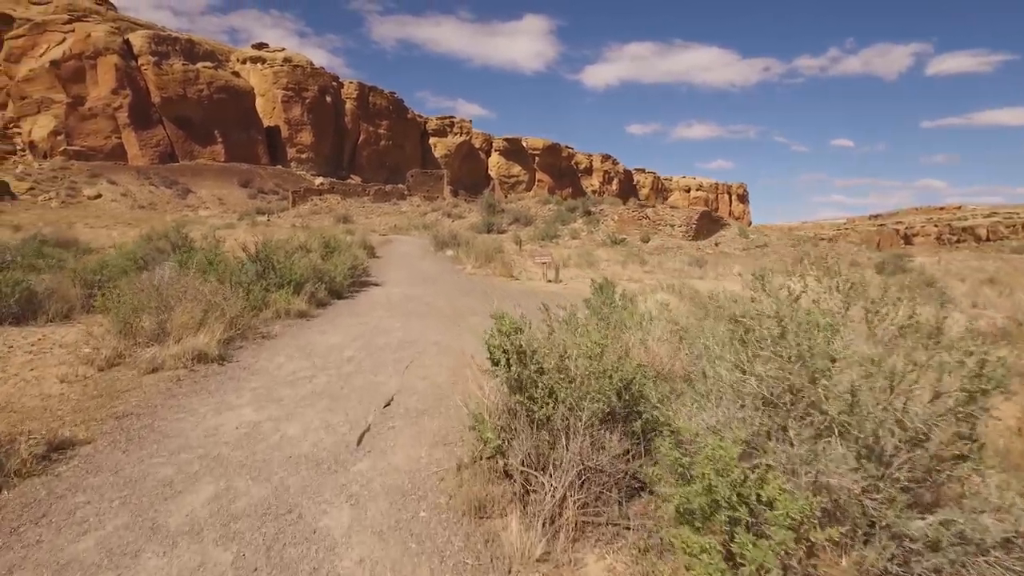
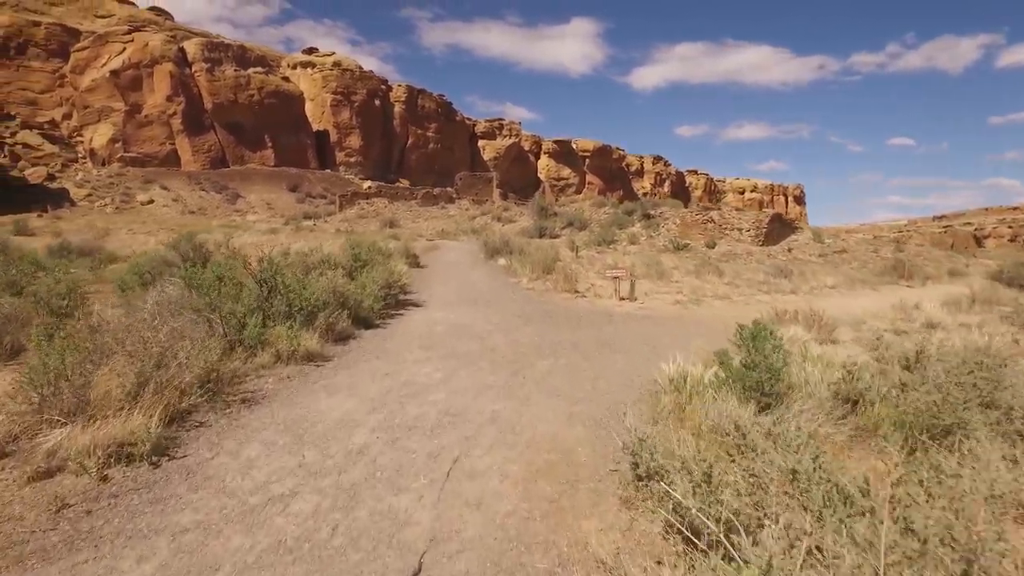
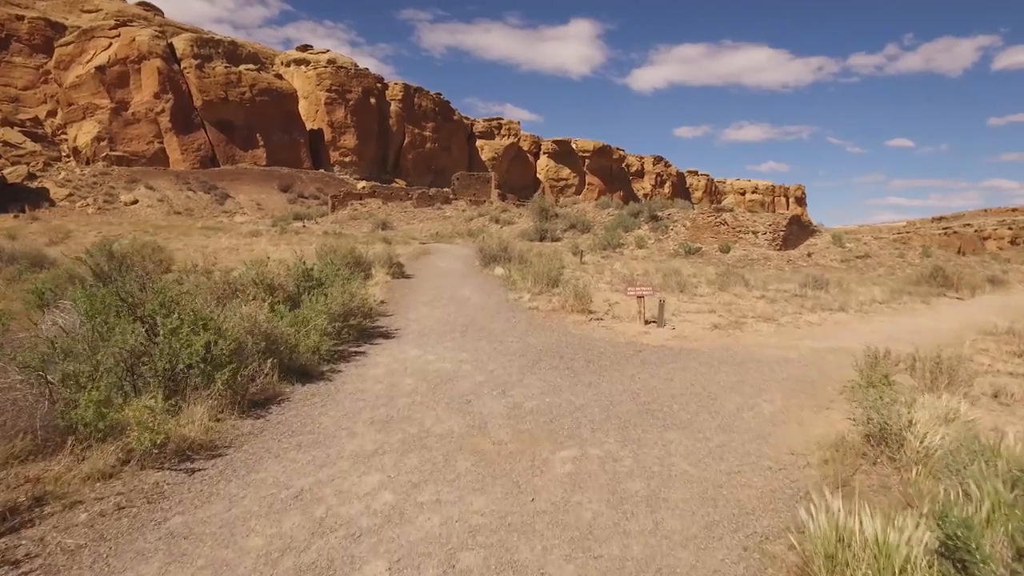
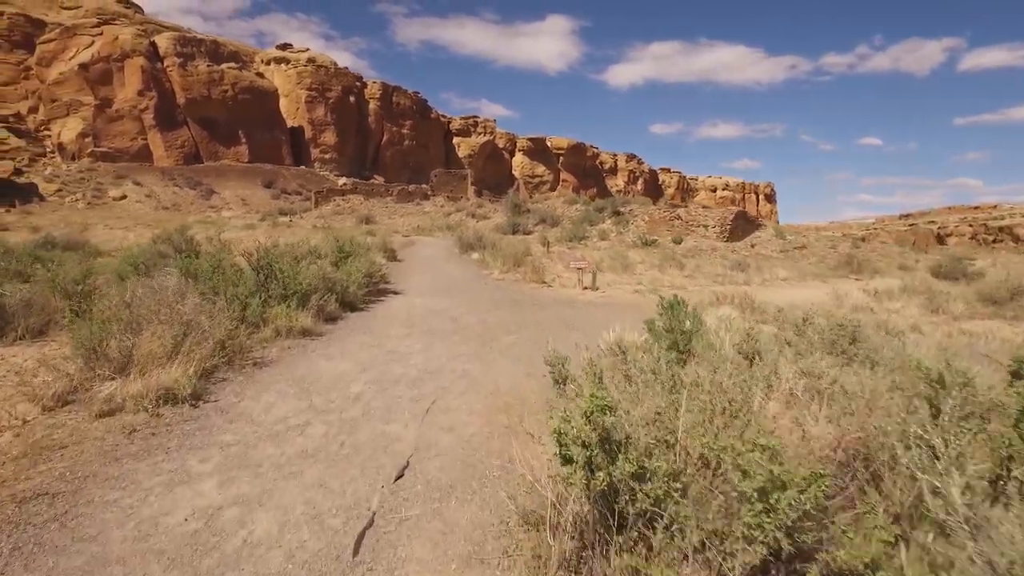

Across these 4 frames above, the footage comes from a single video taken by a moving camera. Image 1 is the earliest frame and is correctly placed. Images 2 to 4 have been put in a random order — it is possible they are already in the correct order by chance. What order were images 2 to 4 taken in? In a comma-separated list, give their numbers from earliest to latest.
4, 2, 3
